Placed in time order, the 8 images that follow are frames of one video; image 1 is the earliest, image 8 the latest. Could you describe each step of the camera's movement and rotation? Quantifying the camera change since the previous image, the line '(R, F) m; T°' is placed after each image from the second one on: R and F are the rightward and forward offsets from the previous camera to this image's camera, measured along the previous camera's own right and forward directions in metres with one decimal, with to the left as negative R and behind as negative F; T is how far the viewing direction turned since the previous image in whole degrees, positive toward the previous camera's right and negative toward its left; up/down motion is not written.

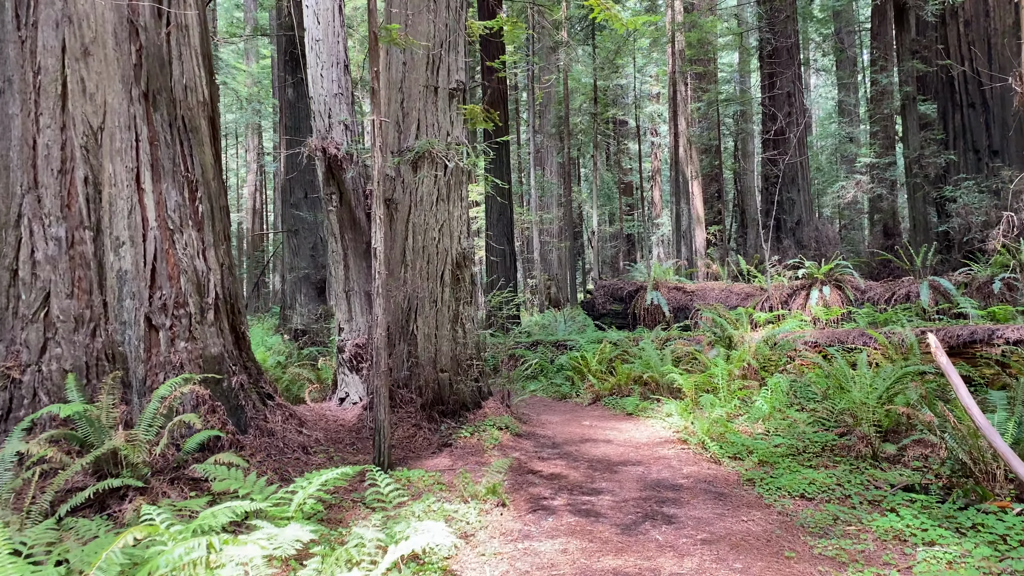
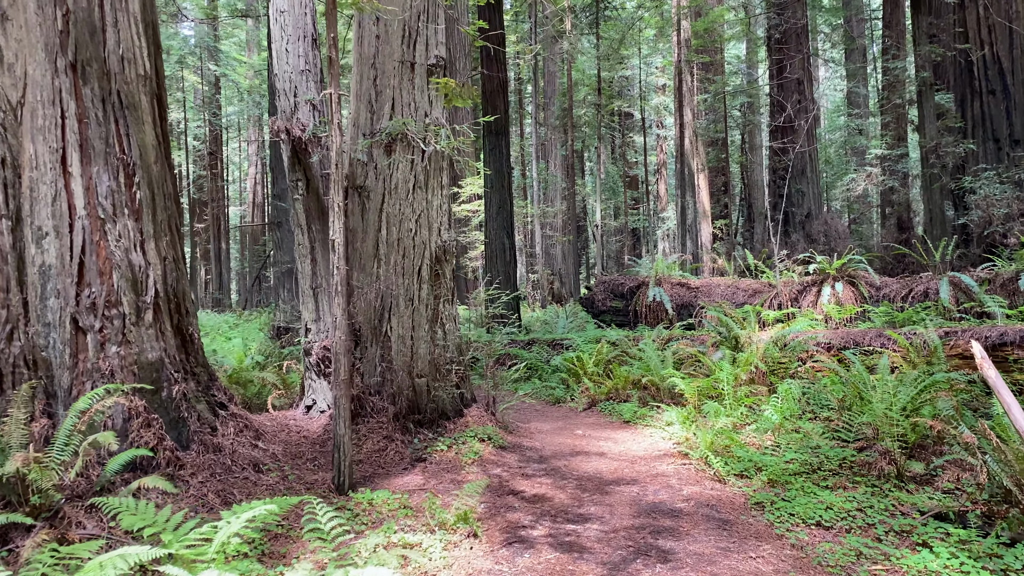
(+0.1, +0.5) m; 0°
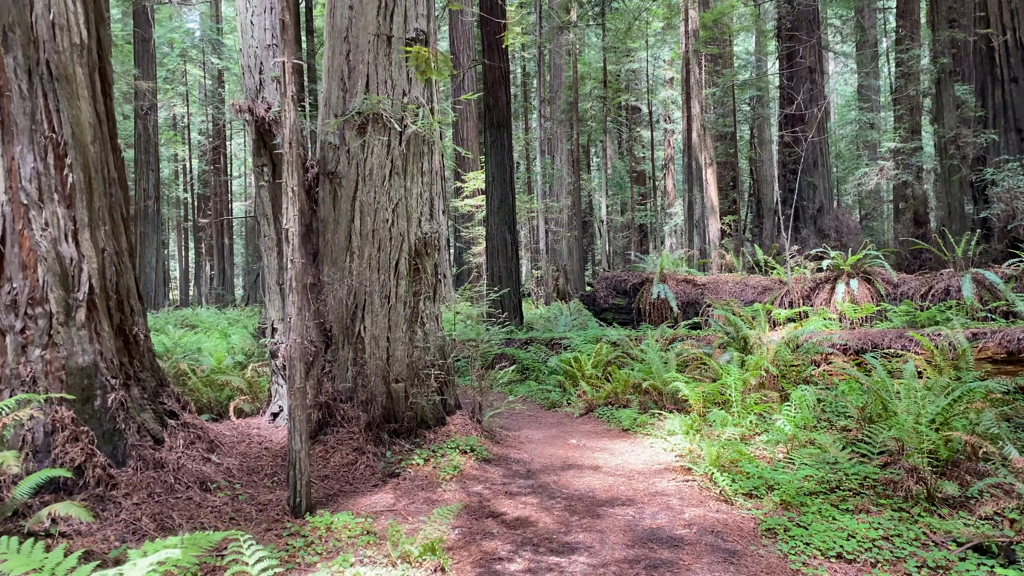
(+0.1, +0.5) m; -1°
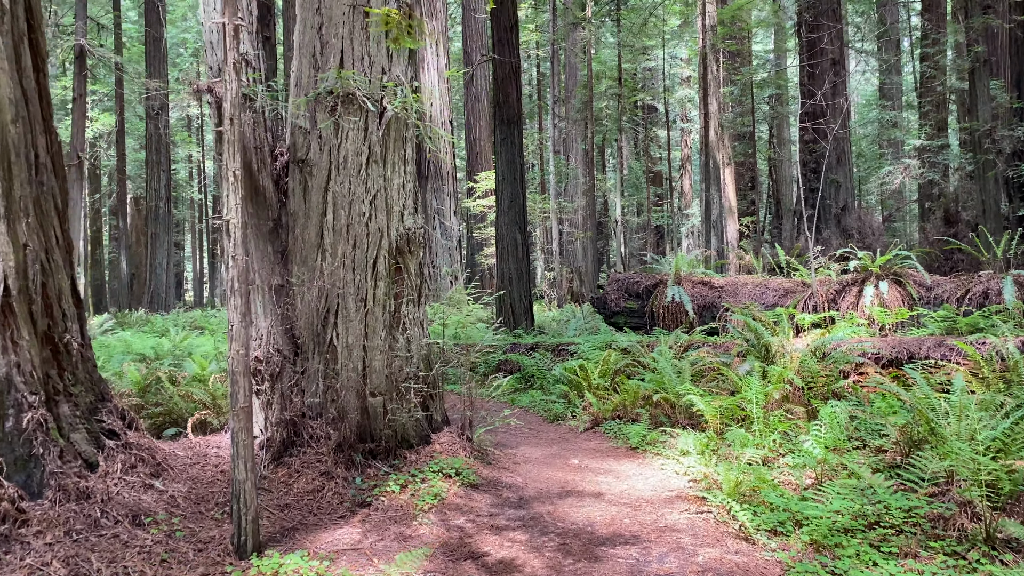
(+0.1, +0.5) m; -1°
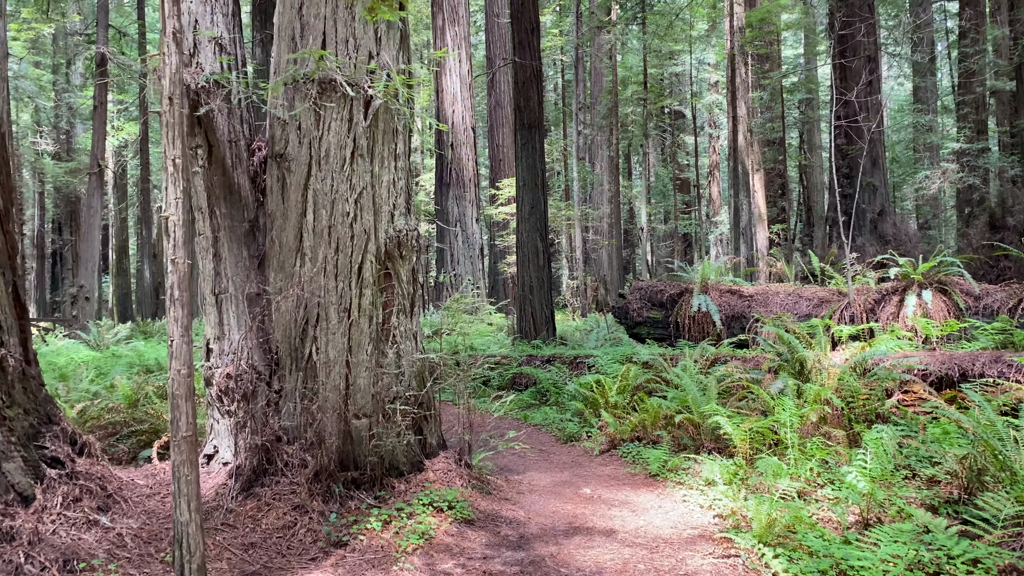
(+0.1, +0.5) m; -2°
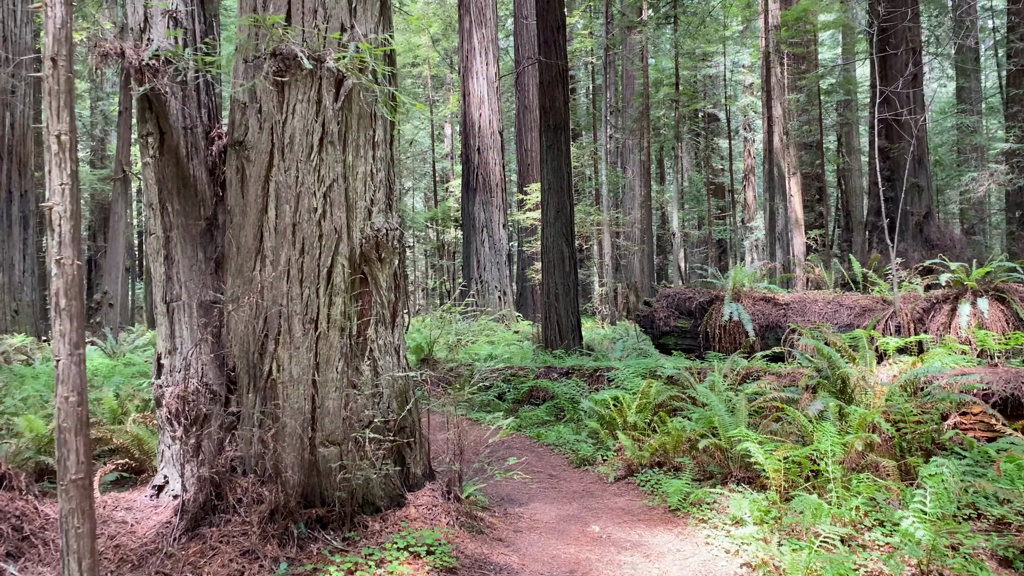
(+0.2, +0.5) m; -2°
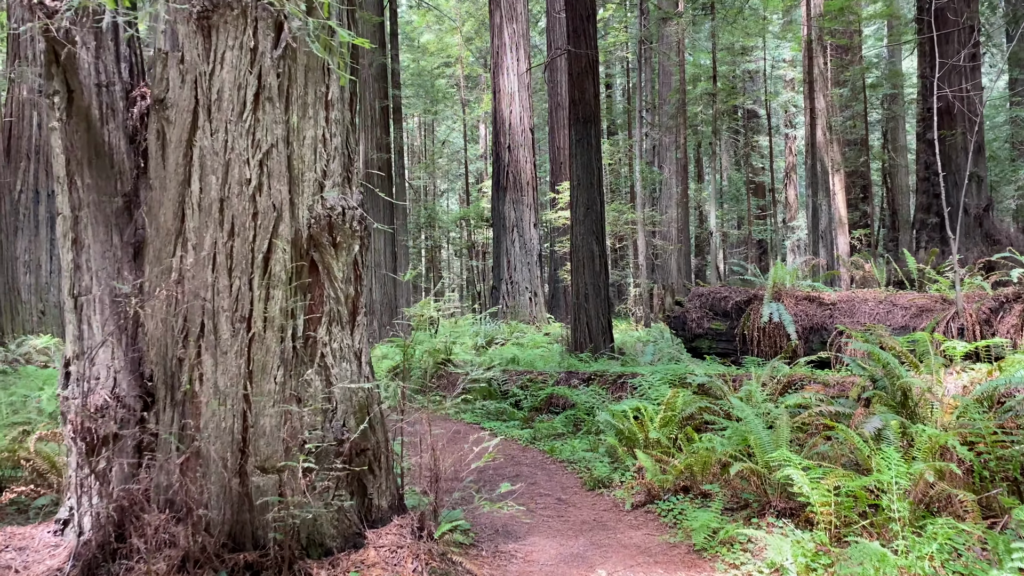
(+0.2, +0.7) m; -3°
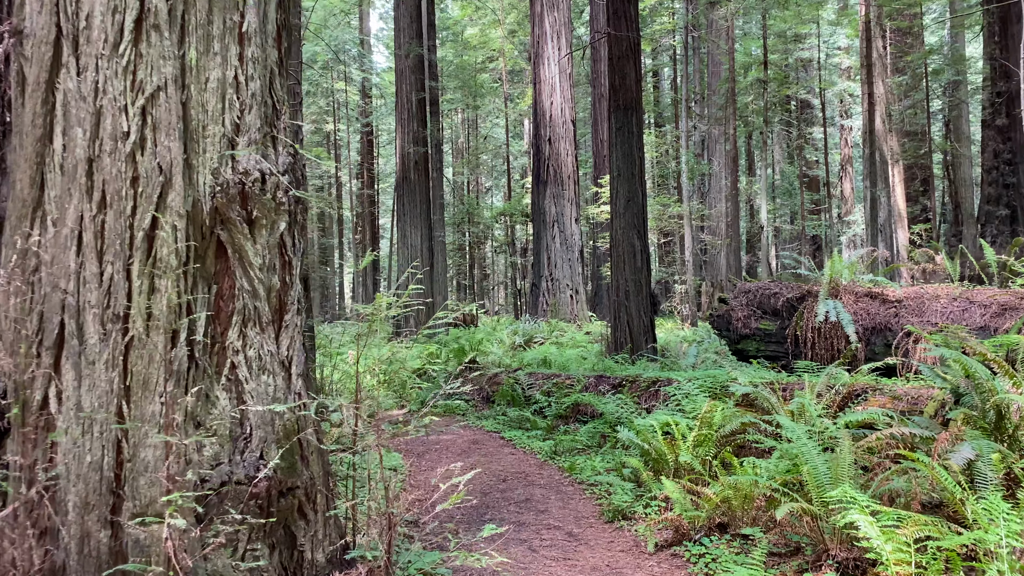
(+0.2, +0.7) m; -3°
